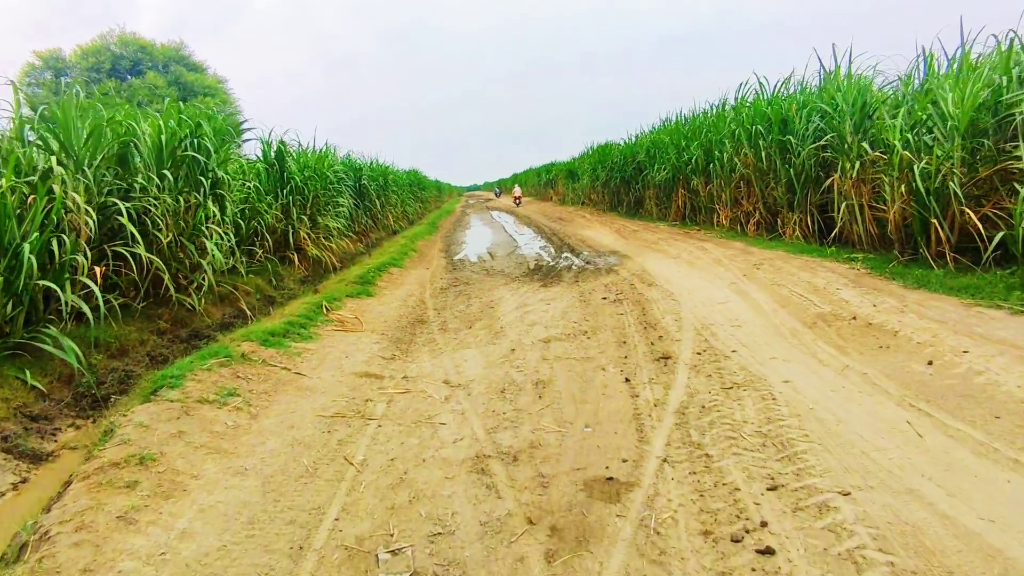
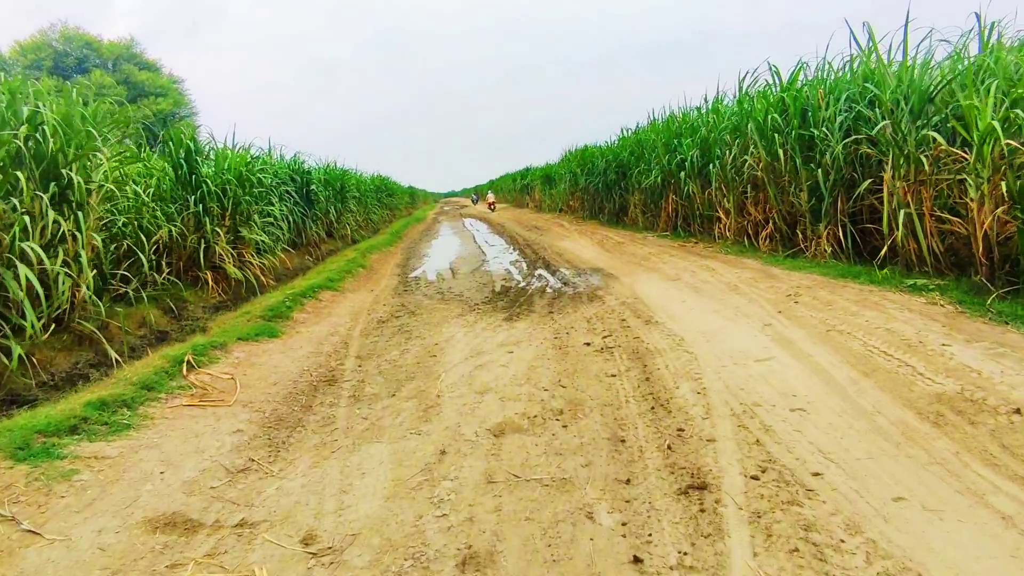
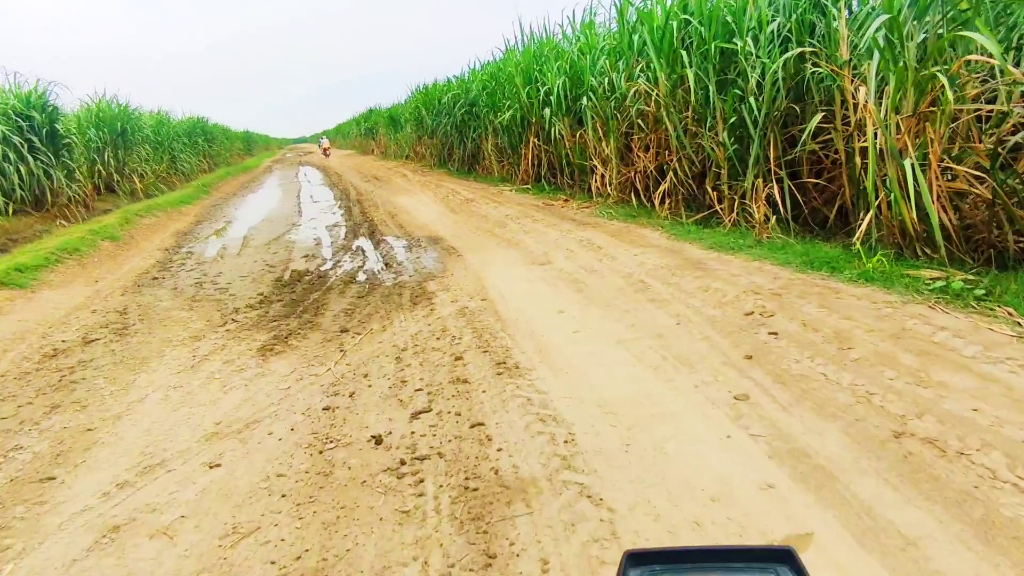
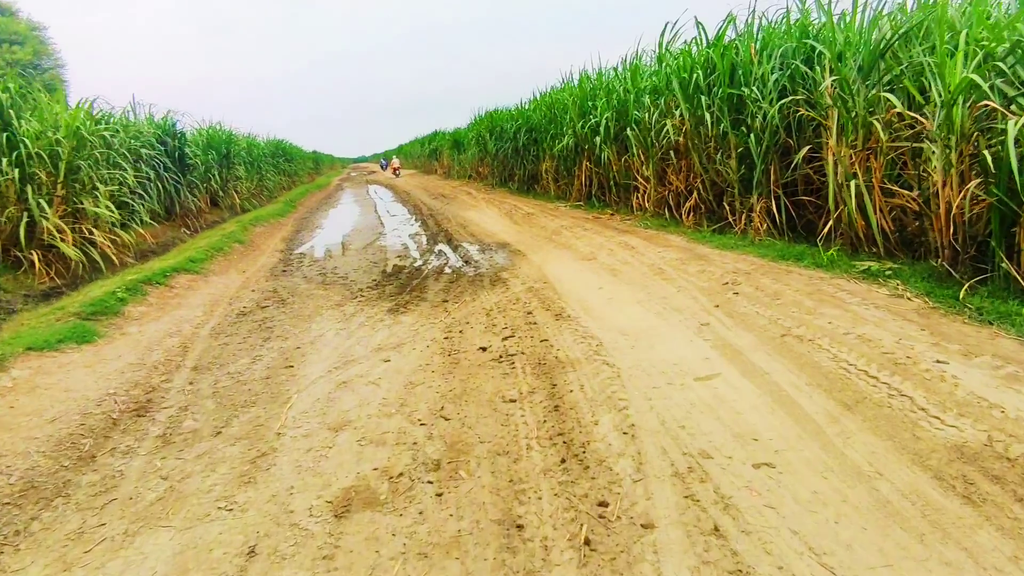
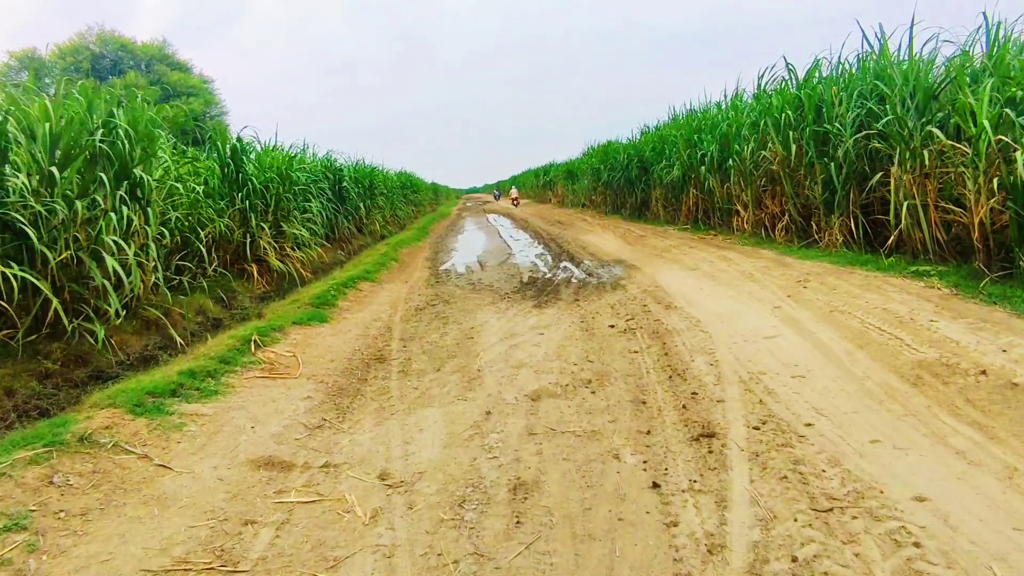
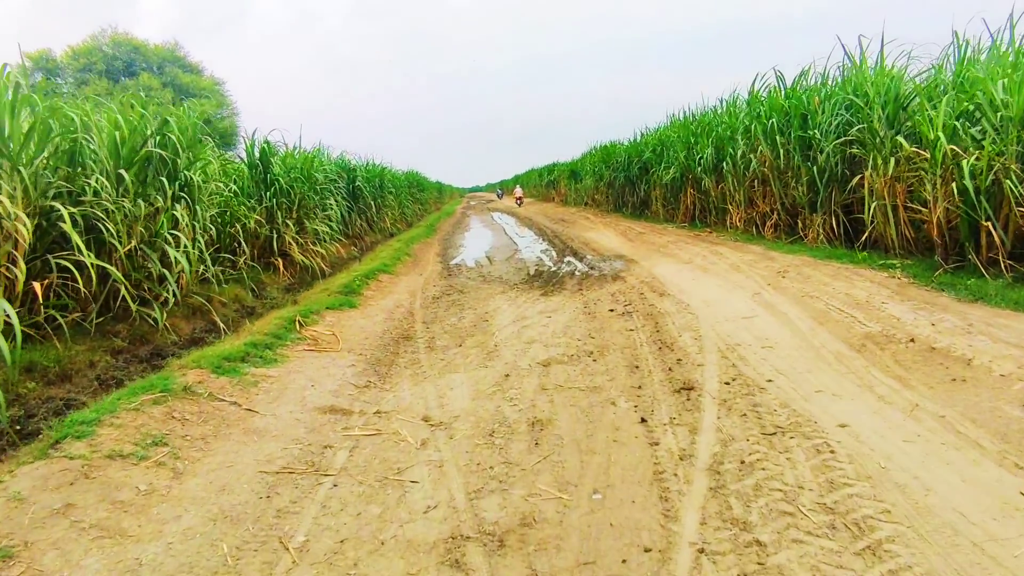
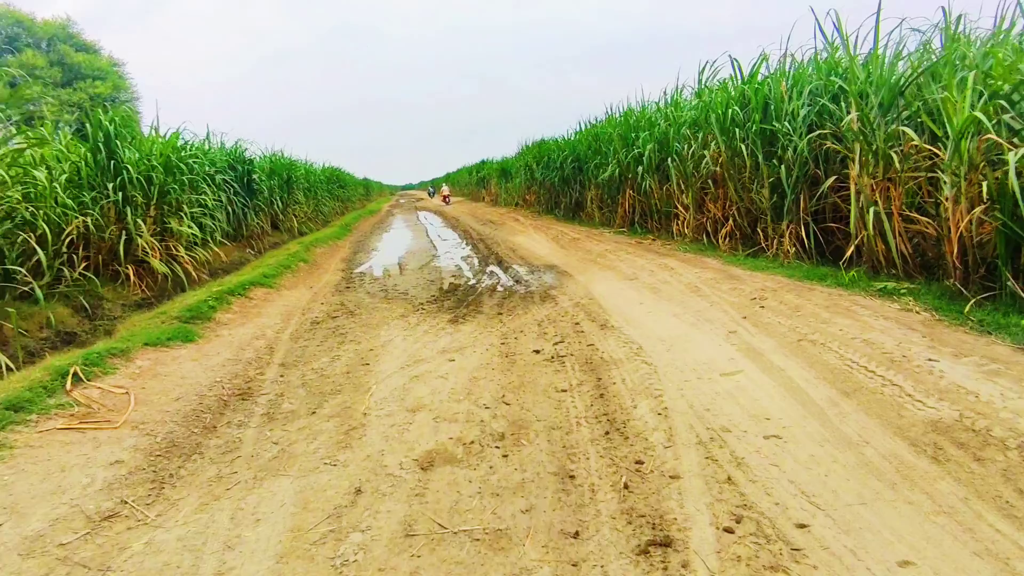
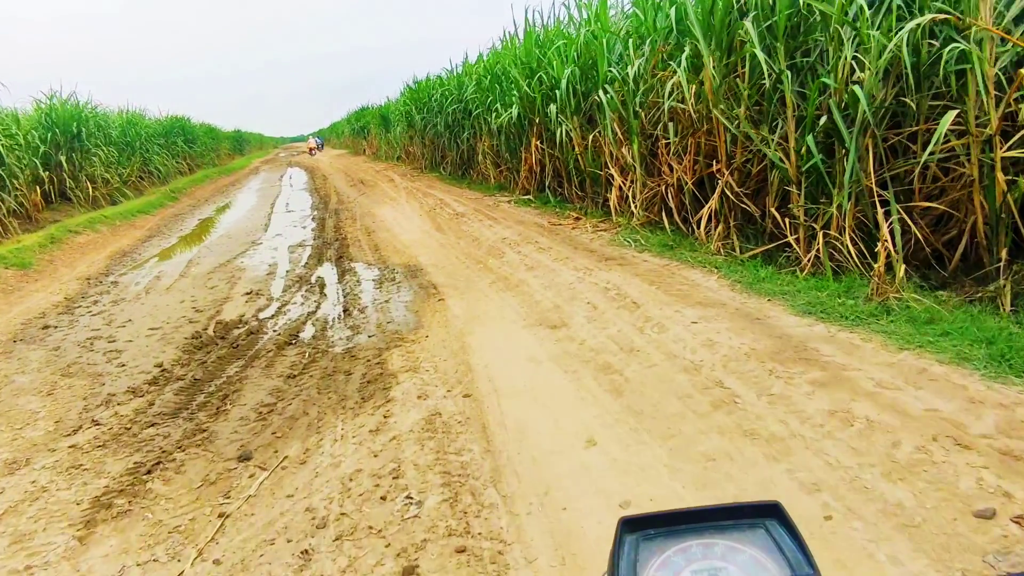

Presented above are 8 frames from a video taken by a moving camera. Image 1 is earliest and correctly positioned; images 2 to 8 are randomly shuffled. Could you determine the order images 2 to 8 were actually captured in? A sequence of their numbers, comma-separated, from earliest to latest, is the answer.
6, 5, 2, 7, 4, 3, 8
